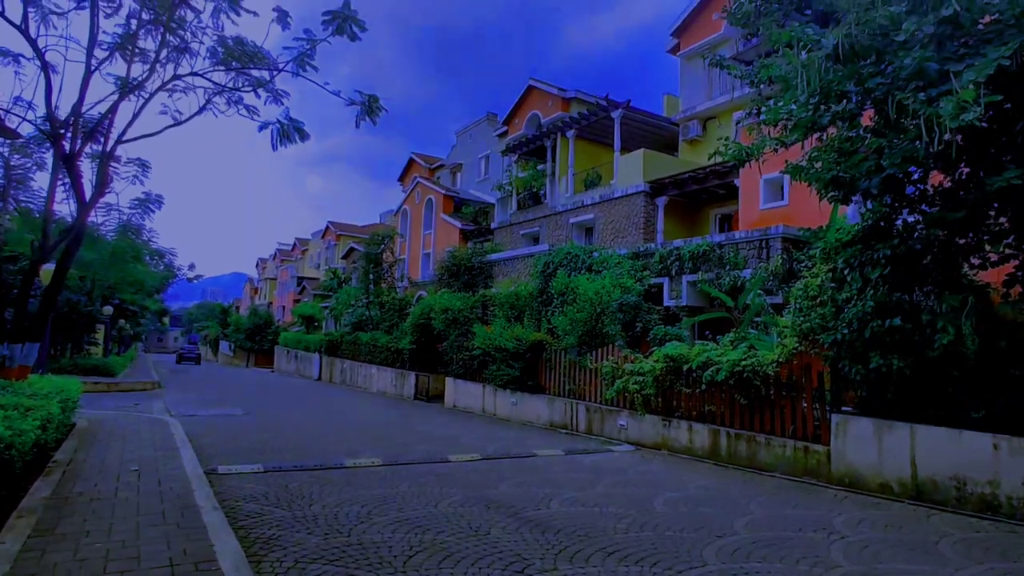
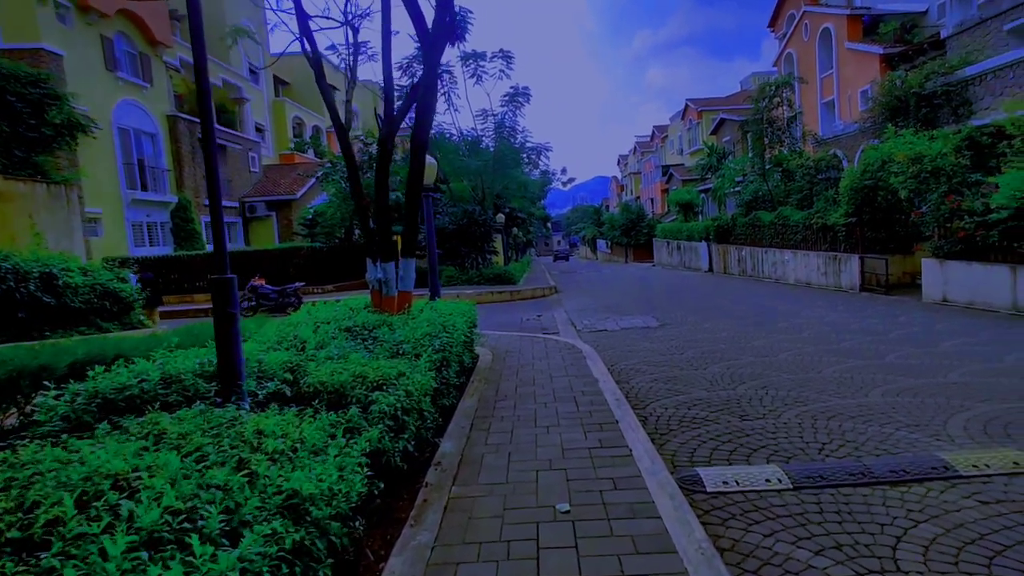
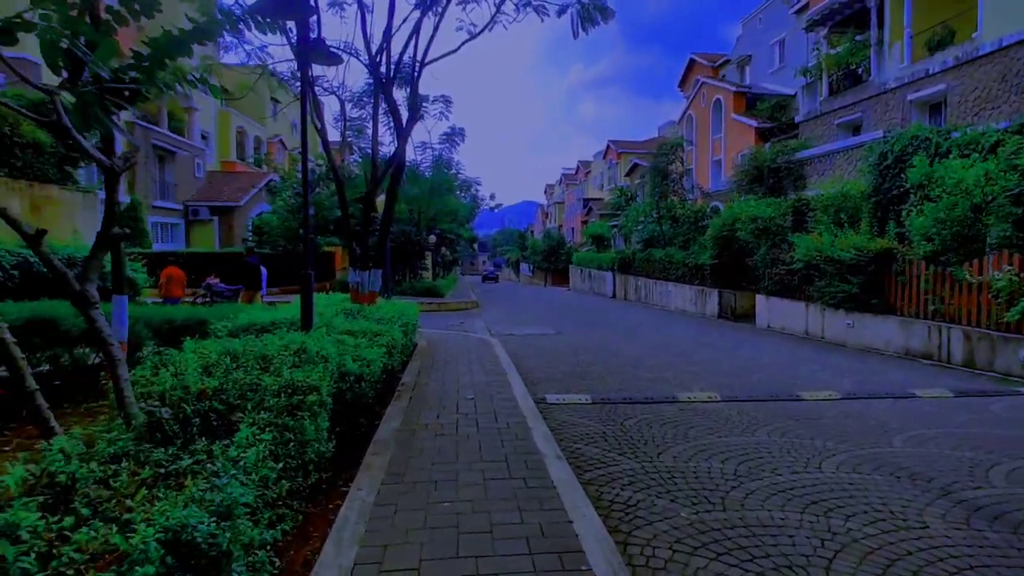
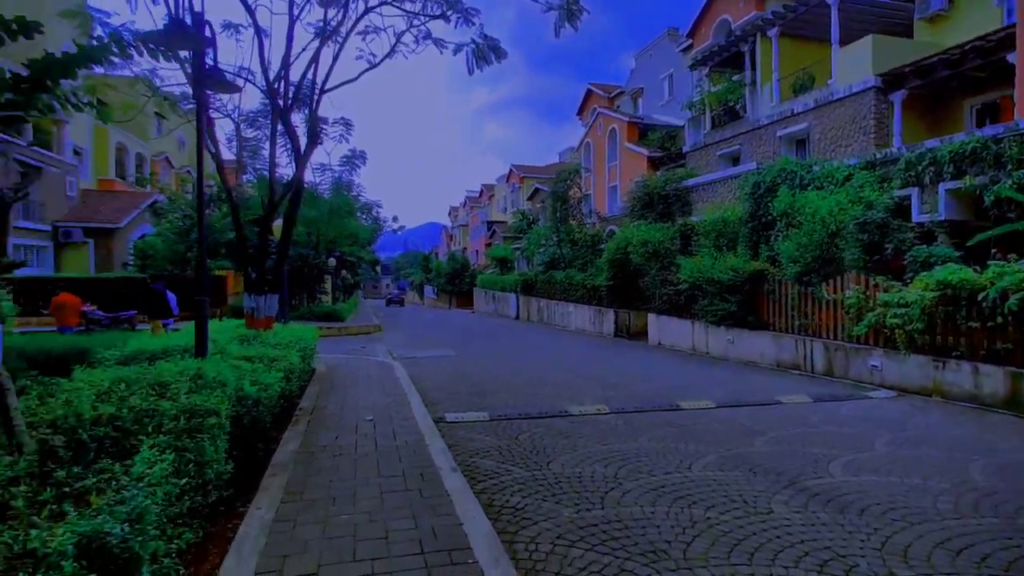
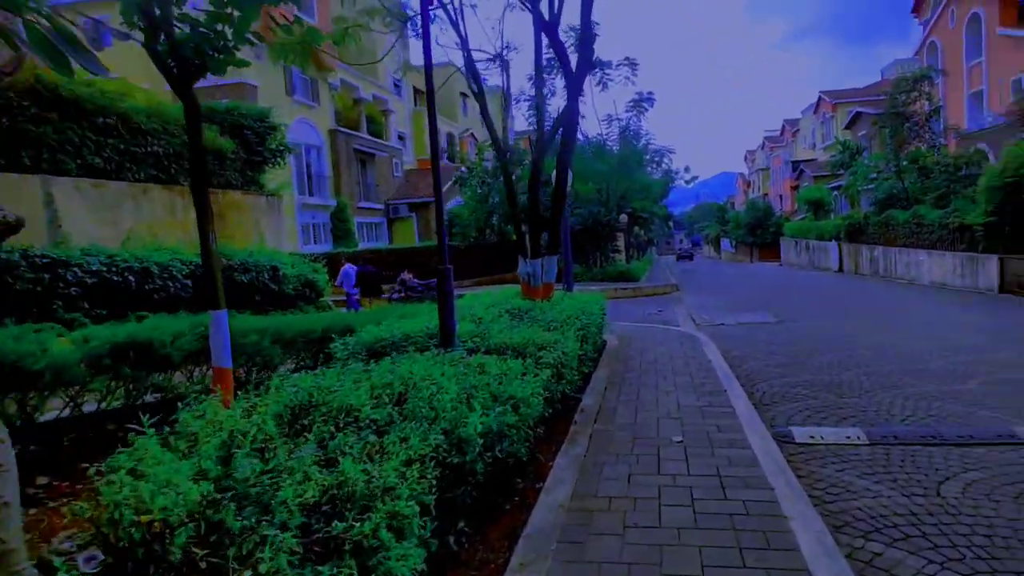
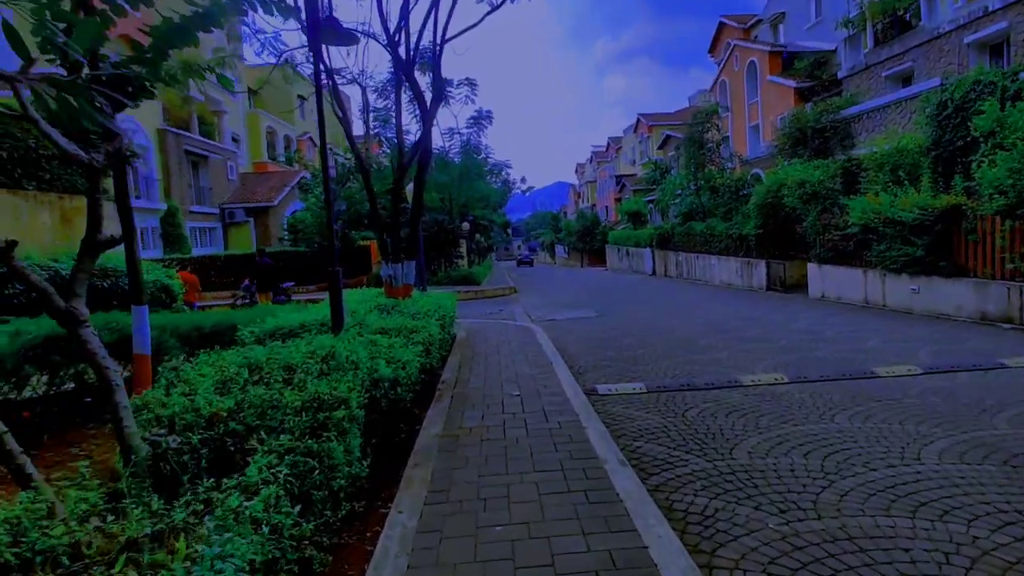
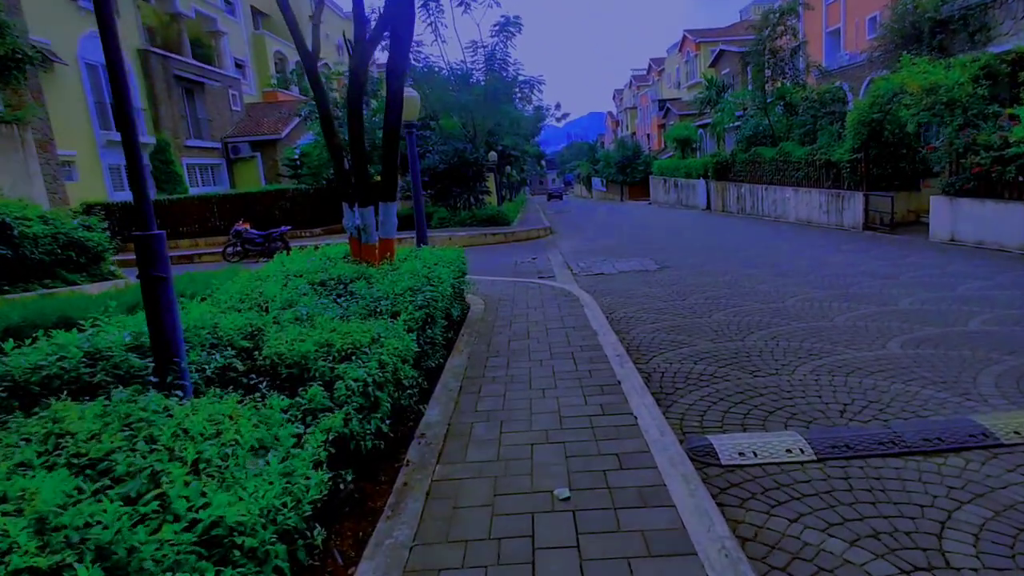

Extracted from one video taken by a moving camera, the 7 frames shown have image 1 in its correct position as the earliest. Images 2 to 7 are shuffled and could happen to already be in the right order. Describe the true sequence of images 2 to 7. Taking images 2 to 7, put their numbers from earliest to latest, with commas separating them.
4, 3, 6, 5, 2, 7
